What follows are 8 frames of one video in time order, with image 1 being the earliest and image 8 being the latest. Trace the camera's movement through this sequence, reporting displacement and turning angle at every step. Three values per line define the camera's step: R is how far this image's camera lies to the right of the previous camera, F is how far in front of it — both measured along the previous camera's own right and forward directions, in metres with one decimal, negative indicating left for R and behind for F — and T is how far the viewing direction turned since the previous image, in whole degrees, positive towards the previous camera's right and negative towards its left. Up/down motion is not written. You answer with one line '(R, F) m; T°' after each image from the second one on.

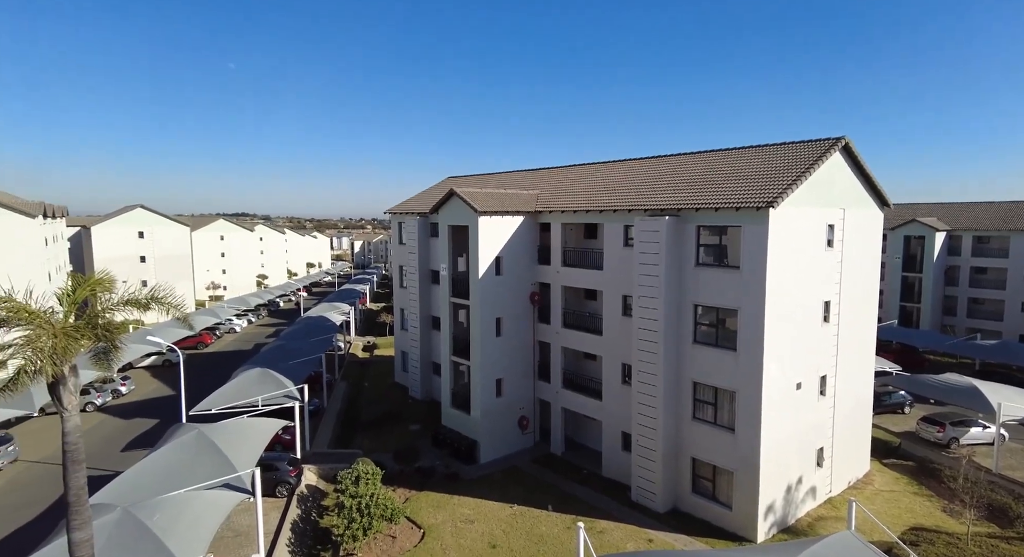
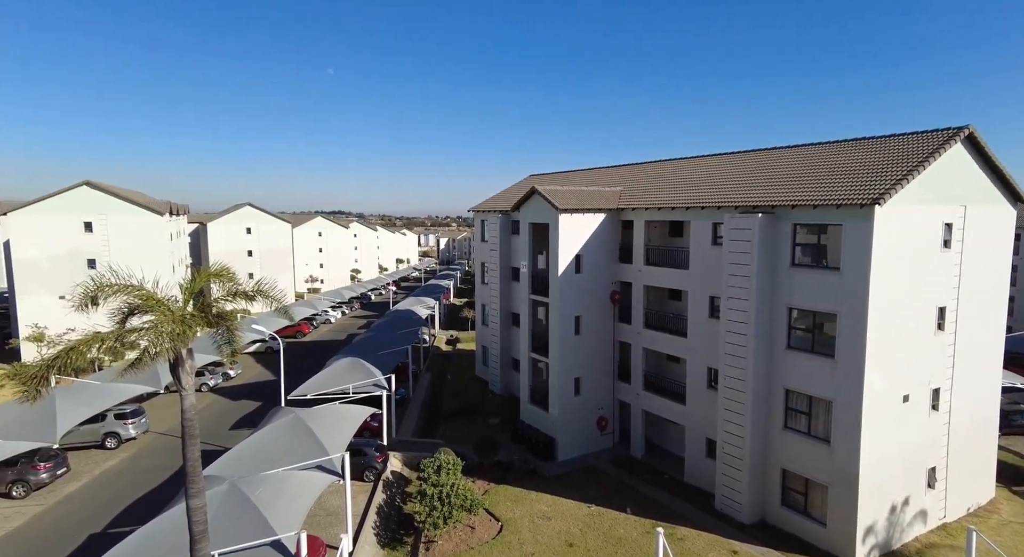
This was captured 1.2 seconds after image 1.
(+0.5, -0.1) m; -9°
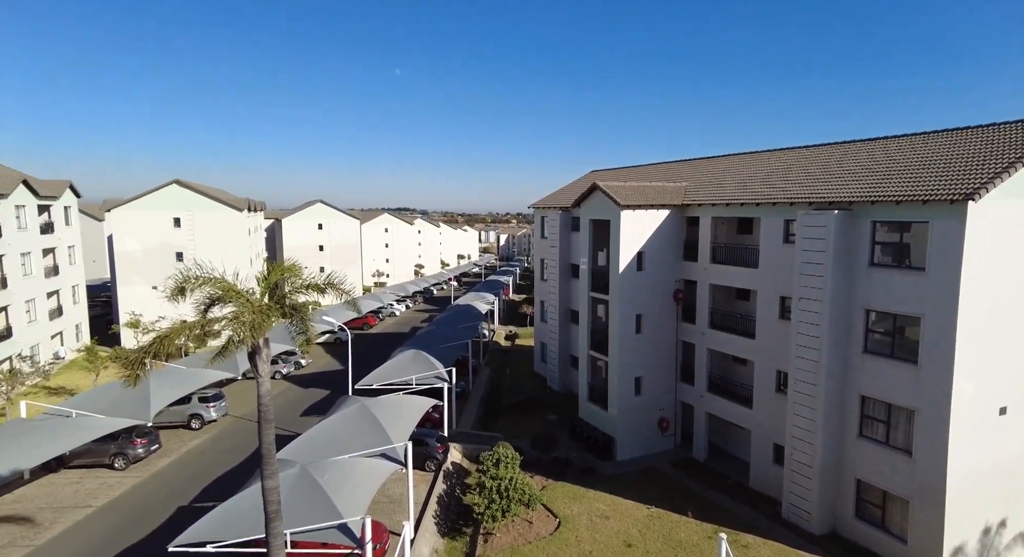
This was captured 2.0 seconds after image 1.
(+0.4, 0.0) m; -7°
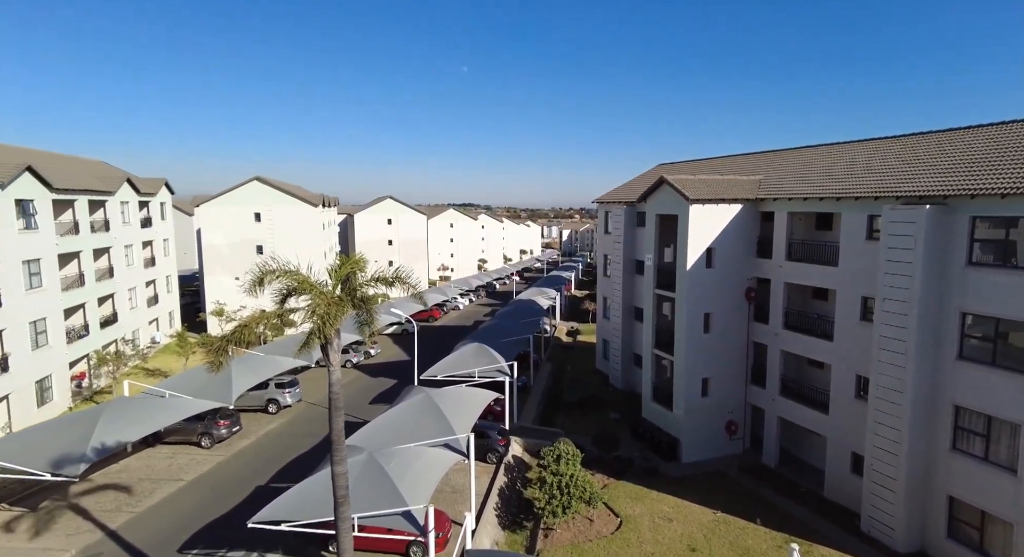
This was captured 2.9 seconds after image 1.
(+0.4, +0.1) m; -7°
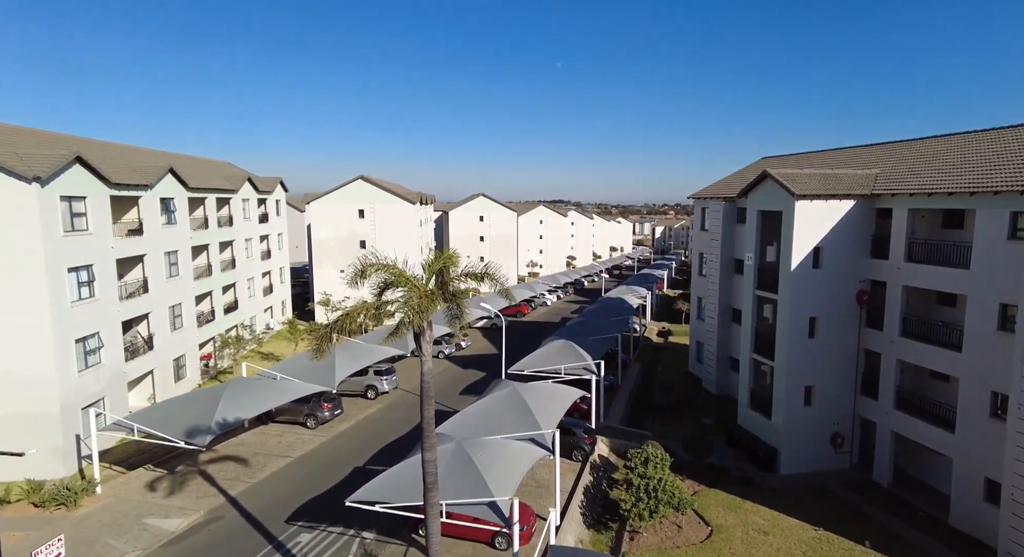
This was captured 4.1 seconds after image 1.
(+0.5, +0.1) m; -10°
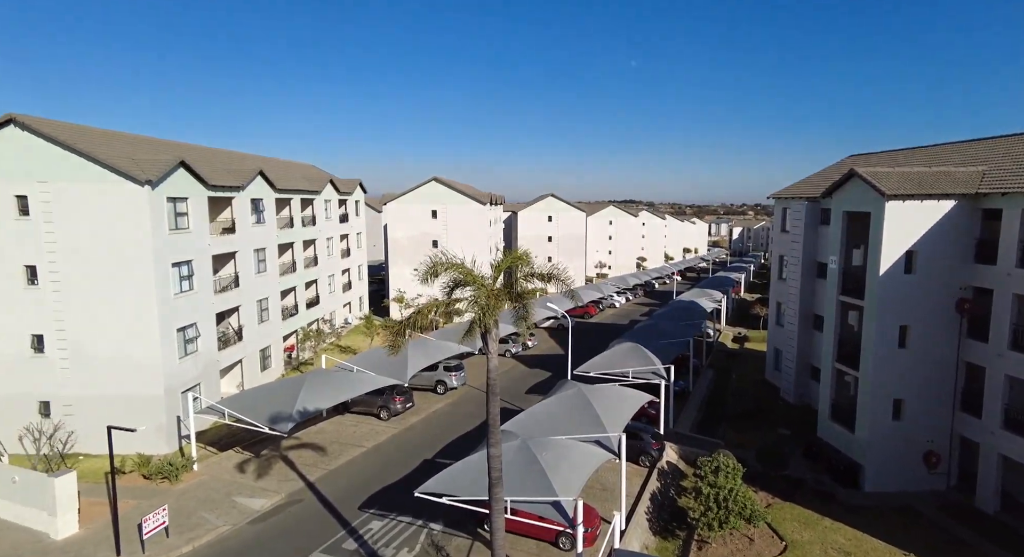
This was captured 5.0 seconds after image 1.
(+0.3, 0.0) m; -7°
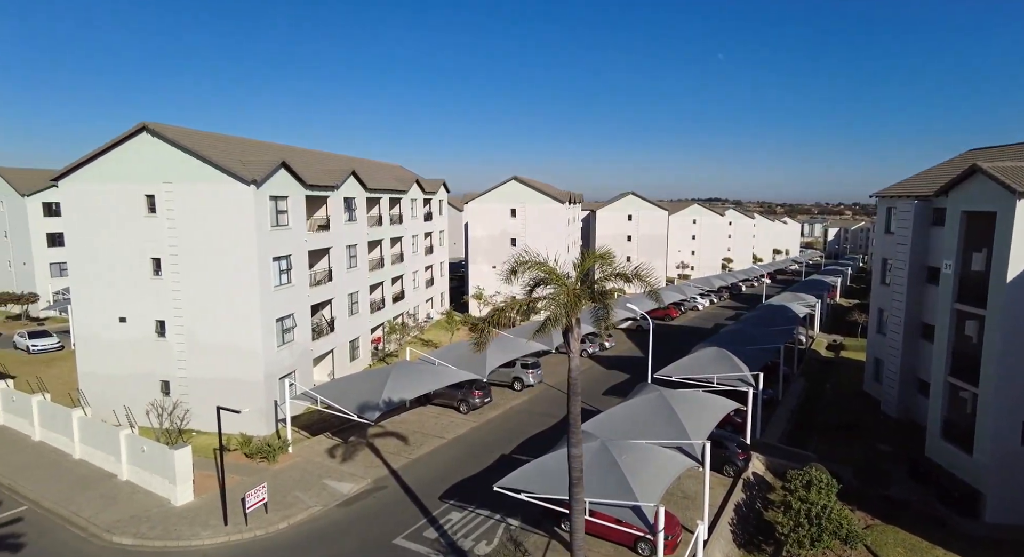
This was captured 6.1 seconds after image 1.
(-0.2, 0.0) m; -7°
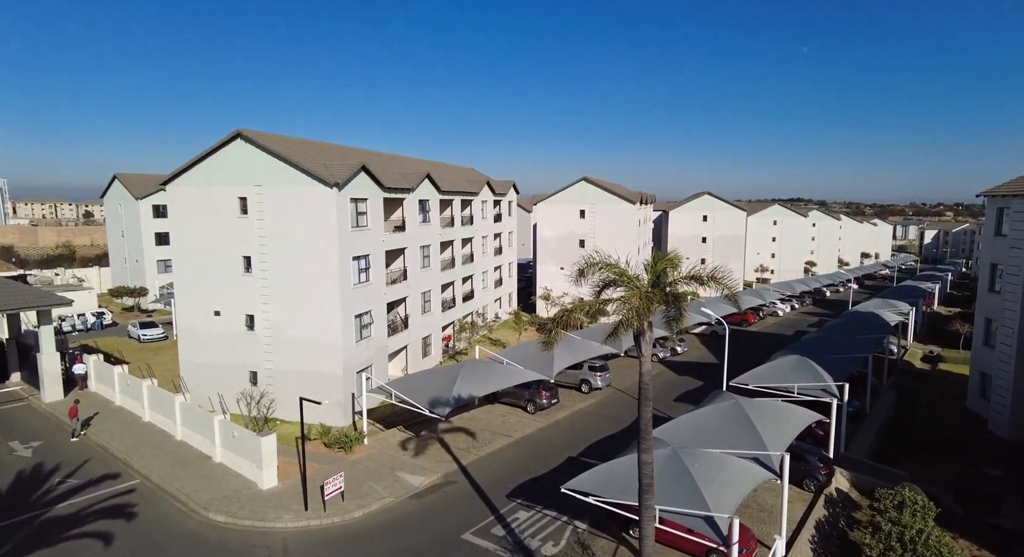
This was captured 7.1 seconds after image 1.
(-0.2, 0.0) m; -6°
